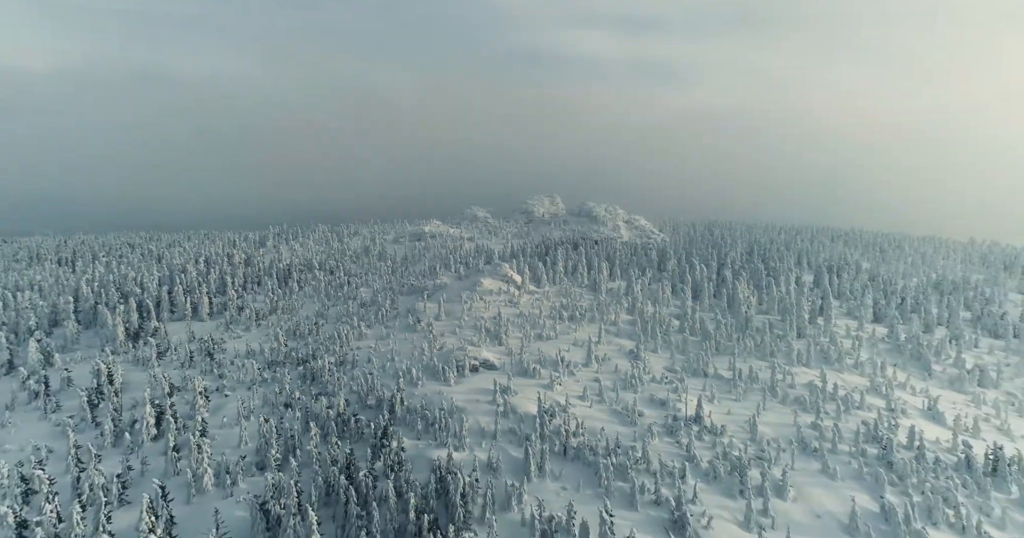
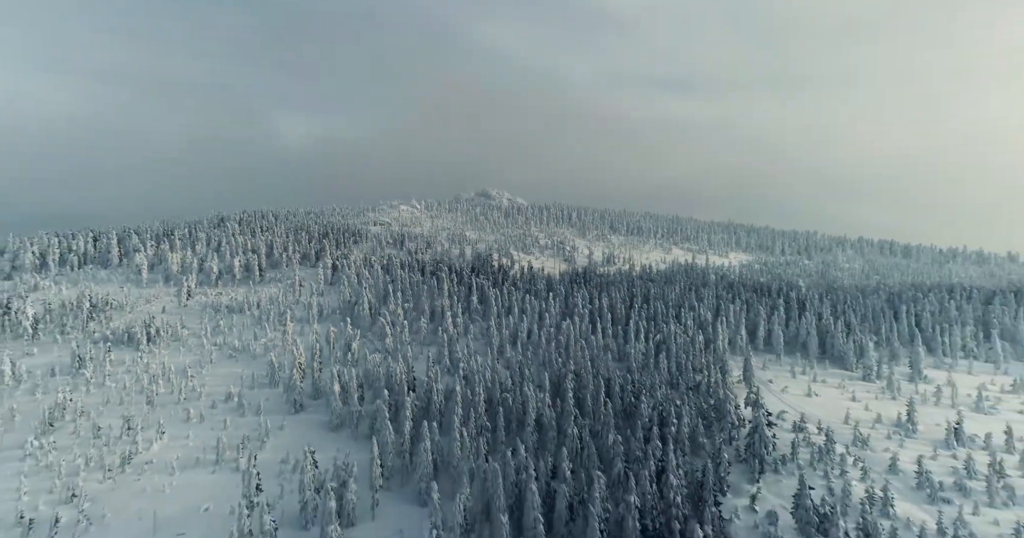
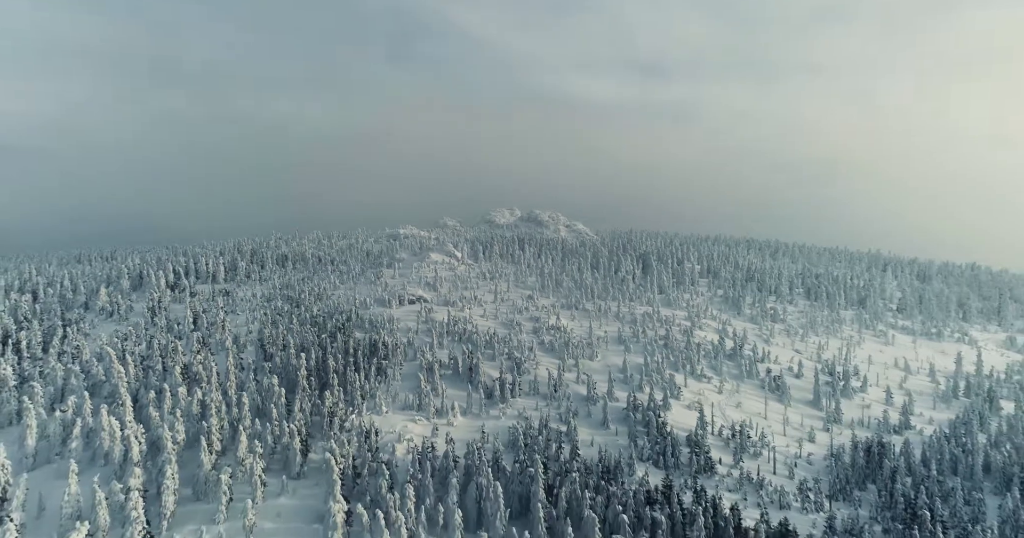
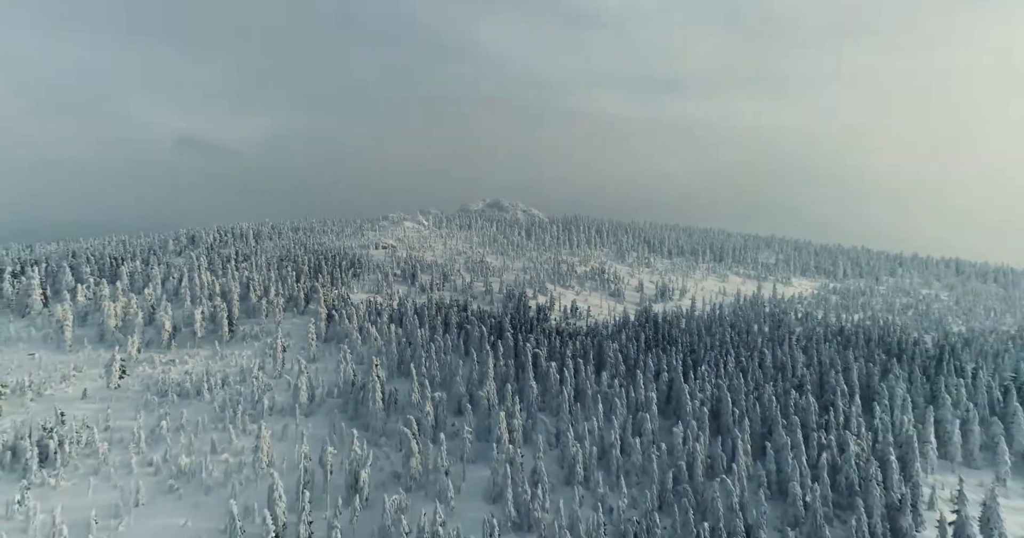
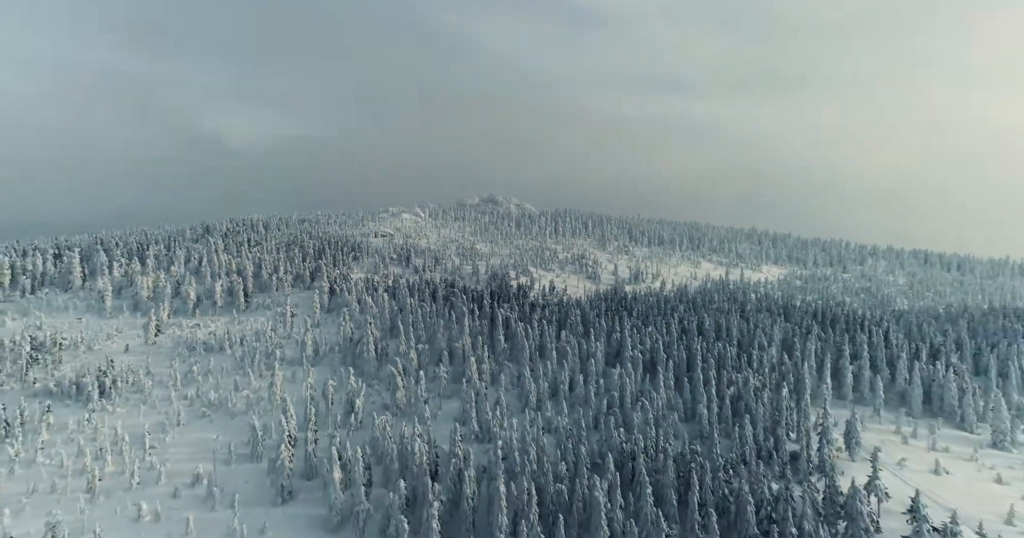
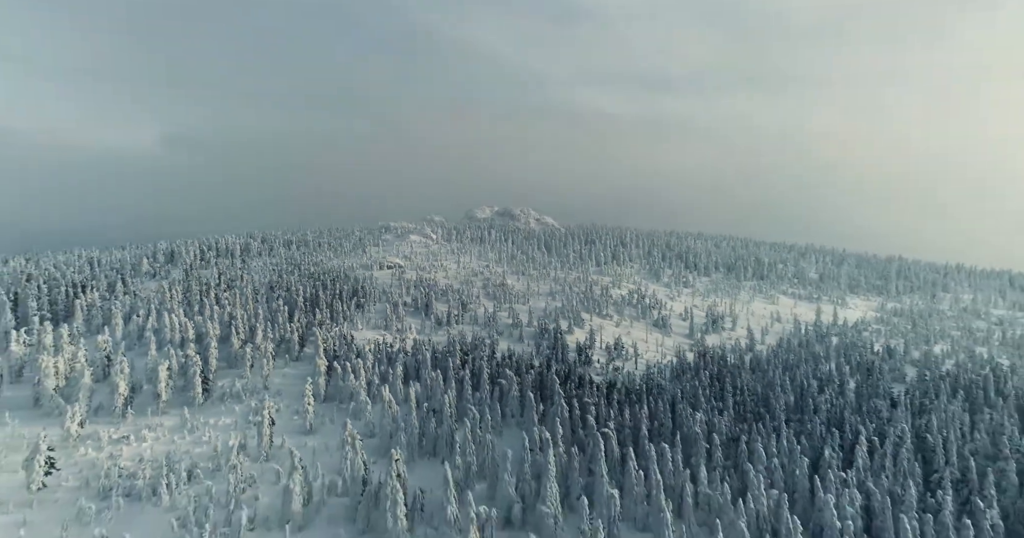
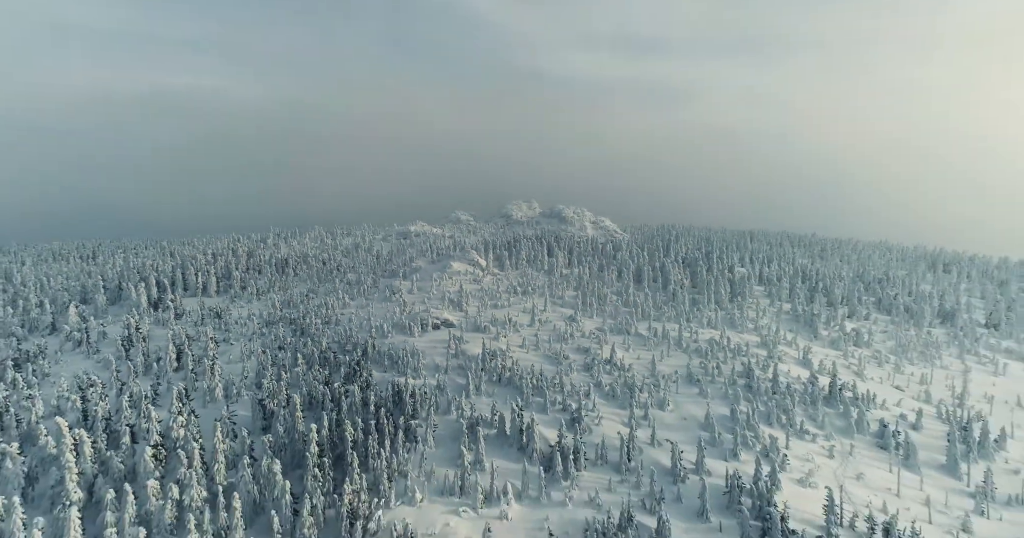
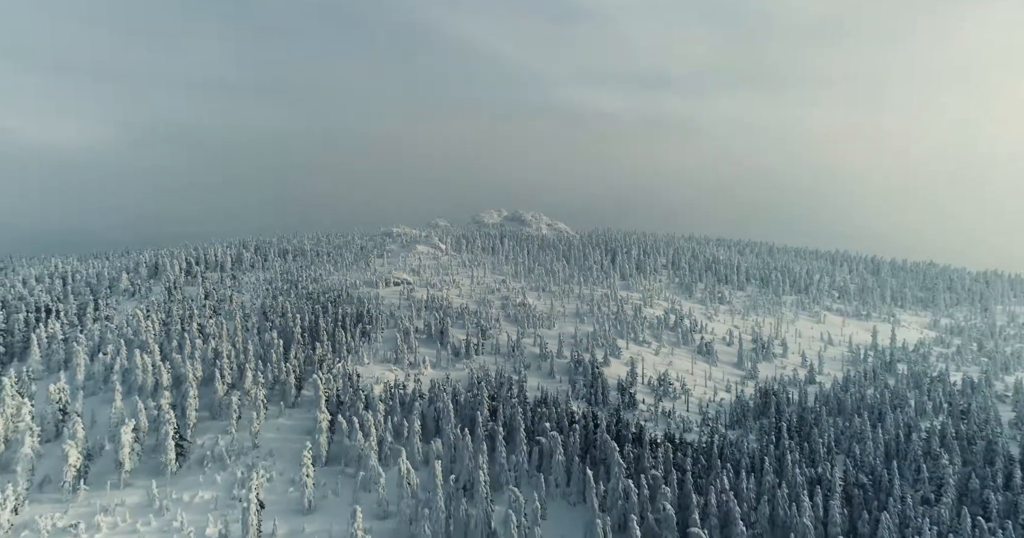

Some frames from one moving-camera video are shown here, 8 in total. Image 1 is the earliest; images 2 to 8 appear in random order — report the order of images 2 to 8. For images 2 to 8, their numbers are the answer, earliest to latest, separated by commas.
7, 3, 8, 6, 4, 5, 2
